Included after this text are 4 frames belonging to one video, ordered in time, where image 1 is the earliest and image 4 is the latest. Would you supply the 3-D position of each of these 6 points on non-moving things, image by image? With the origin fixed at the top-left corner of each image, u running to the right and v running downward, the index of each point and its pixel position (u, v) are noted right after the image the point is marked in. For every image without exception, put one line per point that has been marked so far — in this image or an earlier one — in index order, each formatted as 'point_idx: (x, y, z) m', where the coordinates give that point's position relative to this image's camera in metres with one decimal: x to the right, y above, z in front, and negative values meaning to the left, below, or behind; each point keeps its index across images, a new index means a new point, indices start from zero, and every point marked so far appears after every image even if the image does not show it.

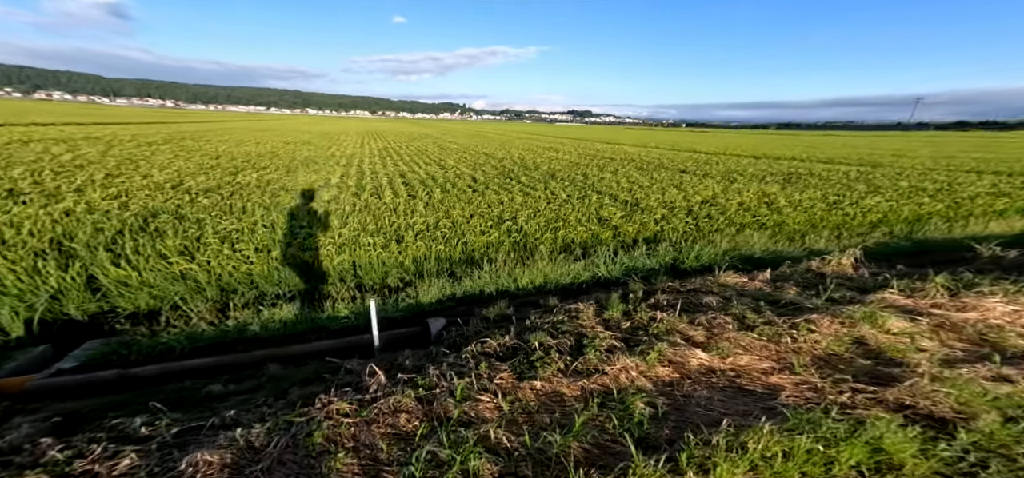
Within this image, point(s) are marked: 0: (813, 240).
0: (+6.8, -0.1, +8.6) m
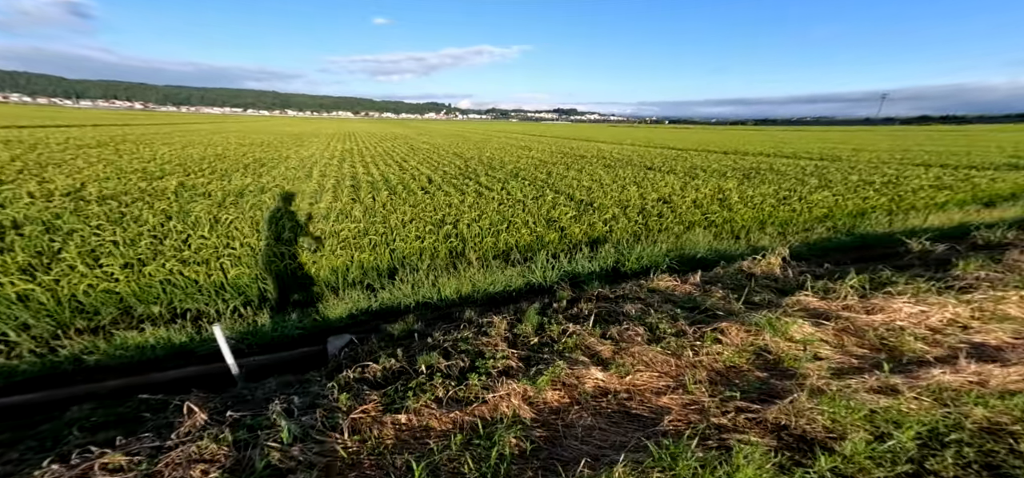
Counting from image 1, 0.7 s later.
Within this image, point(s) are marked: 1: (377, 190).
0: (+5.5, 0.0, +8.7) m
1: (-3.8, +1.5, +10.5) m
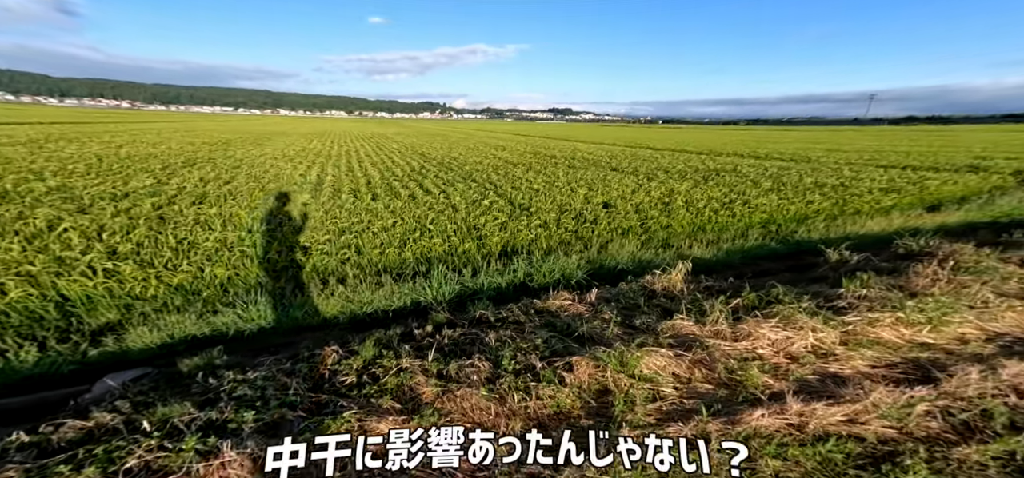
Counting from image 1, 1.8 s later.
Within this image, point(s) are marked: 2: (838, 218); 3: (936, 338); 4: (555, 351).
0: (+3.8, -0.2, +8.5) m
1: (-5.6, +1.3, +9.9) m
2: (+9.9, +0.6, +11.6) m
3: (+4.1, -1.0, +3.8) m
4: (+0.4, -1.1, +3.7) m
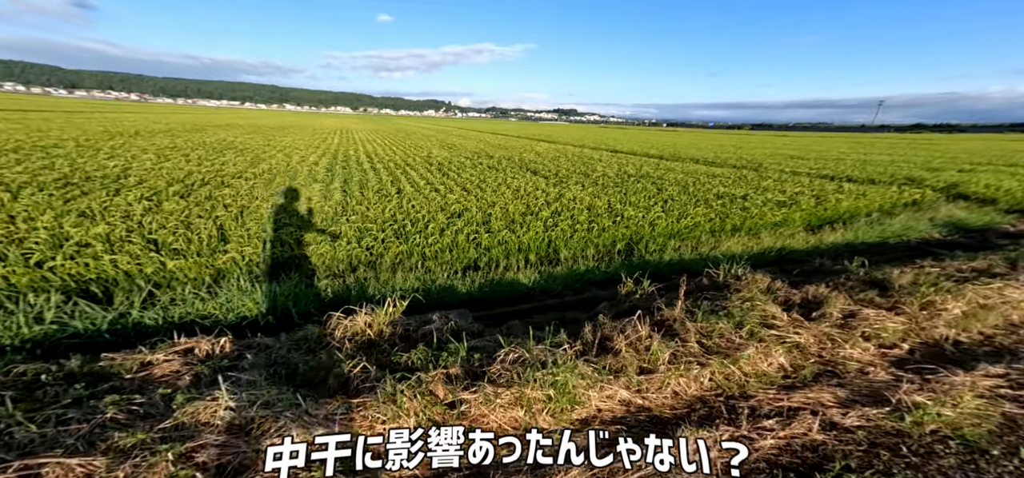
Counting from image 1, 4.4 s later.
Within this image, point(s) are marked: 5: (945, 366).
0: (-0.3, -0.6, +7.6) m
1: (-9.7, +1.2, +8.5) m
2: (+5.7, +0.1, +11.1) m
3: (+0.2, -1.4, +2.9) m
4: (-3.5, -1.4, +2.6) m
5: (+4.2, -1.2, +3.8) m
